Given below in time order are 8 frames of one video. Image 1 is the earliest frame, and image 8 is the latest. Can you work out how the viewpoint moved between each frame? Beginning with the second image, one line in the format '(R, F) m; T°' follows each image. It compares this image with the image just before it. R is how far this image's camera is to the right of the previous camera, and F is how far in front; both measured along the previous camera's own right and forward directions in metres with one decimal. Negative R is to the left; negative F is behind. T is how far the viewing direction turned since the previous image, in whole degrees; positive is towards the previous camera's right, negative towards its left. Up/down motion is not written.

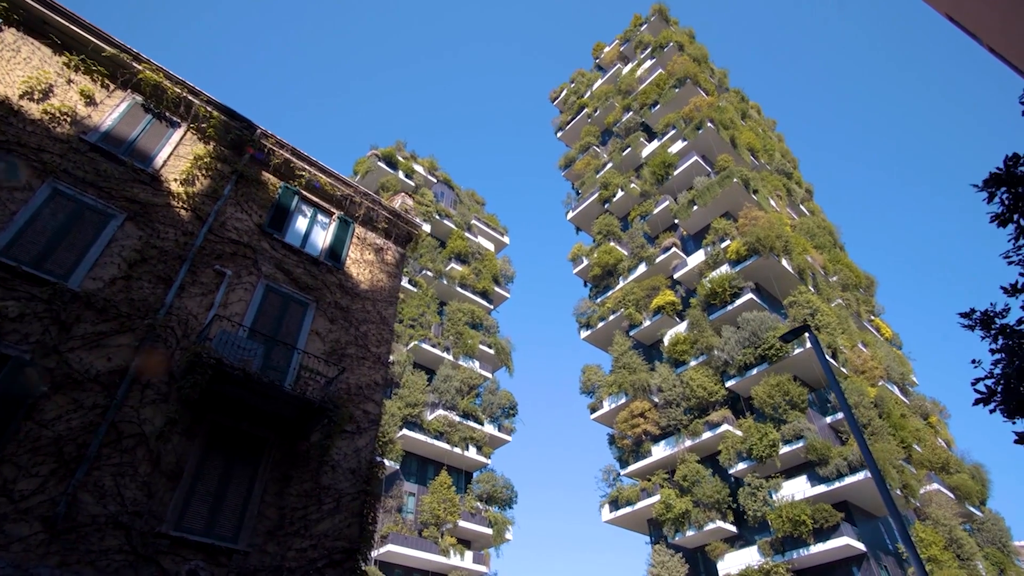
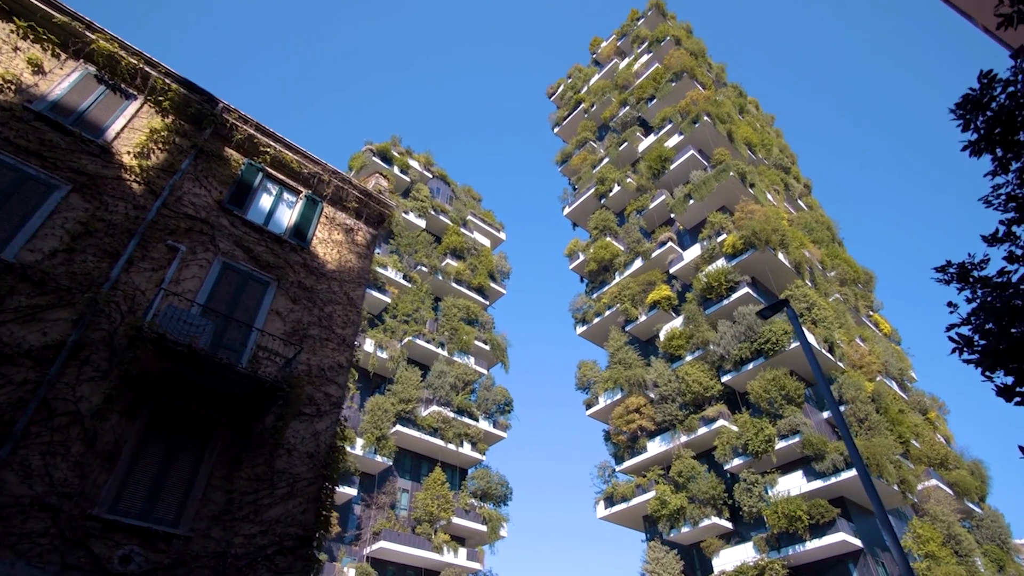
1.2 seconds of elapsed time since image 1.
(+0.3, +0.2) m; 0°
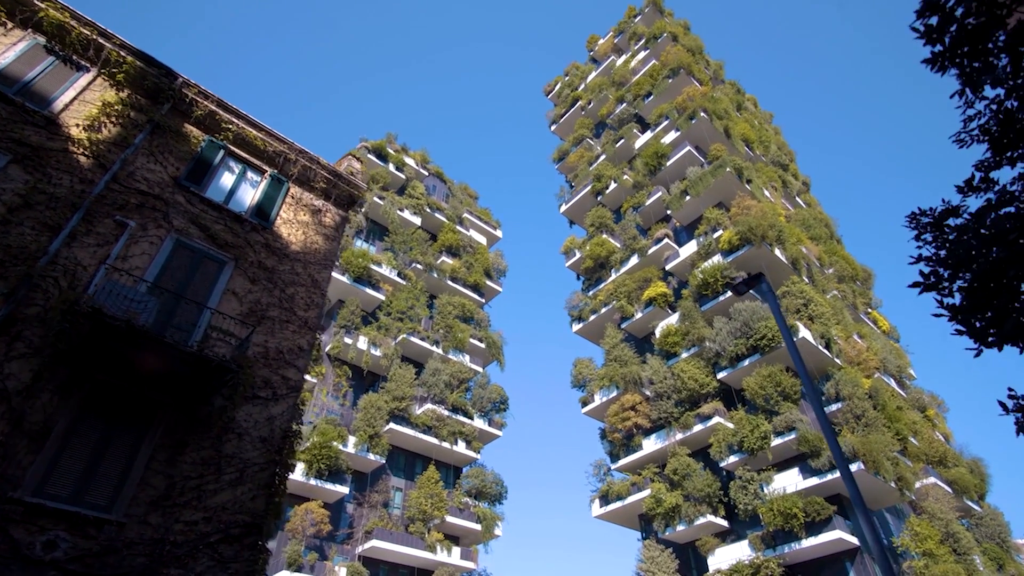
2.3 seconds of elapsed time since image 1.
(+0.3, +0.2) m; 0°
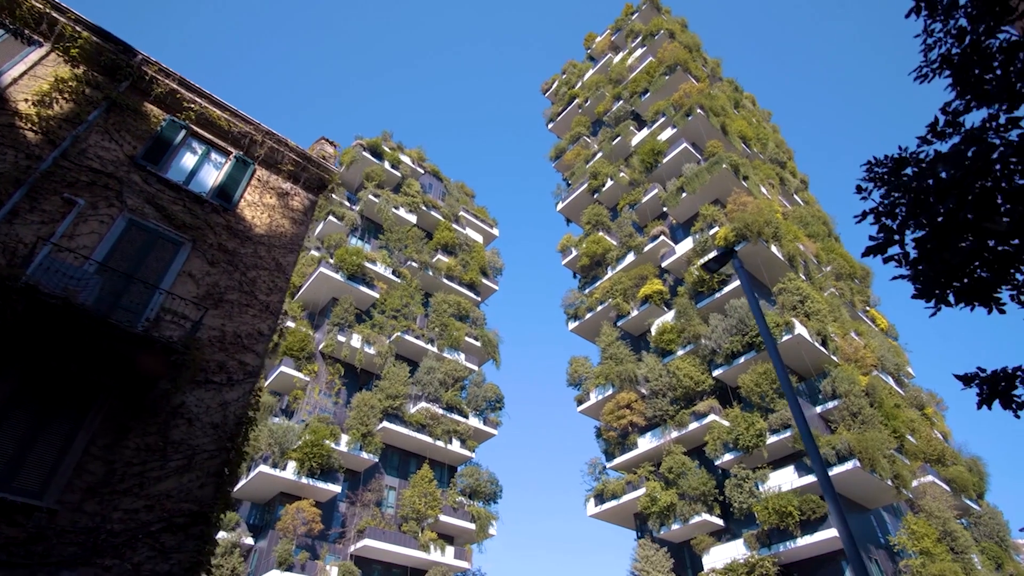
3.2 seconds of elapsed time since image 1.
(+0.3, +0.2) m; 0°
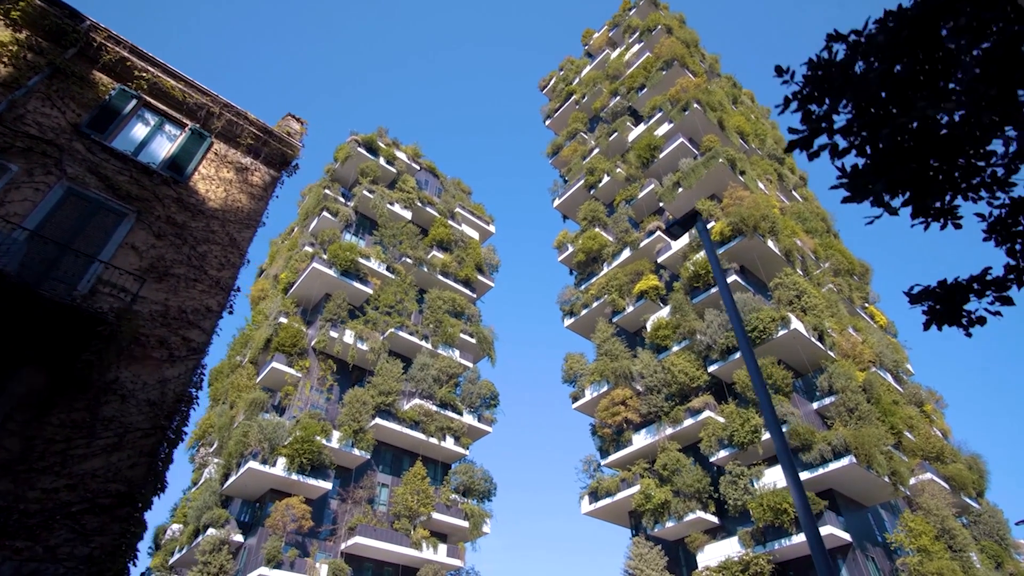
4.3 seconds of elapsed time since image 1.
(+0.3, +0.3) m; 0°
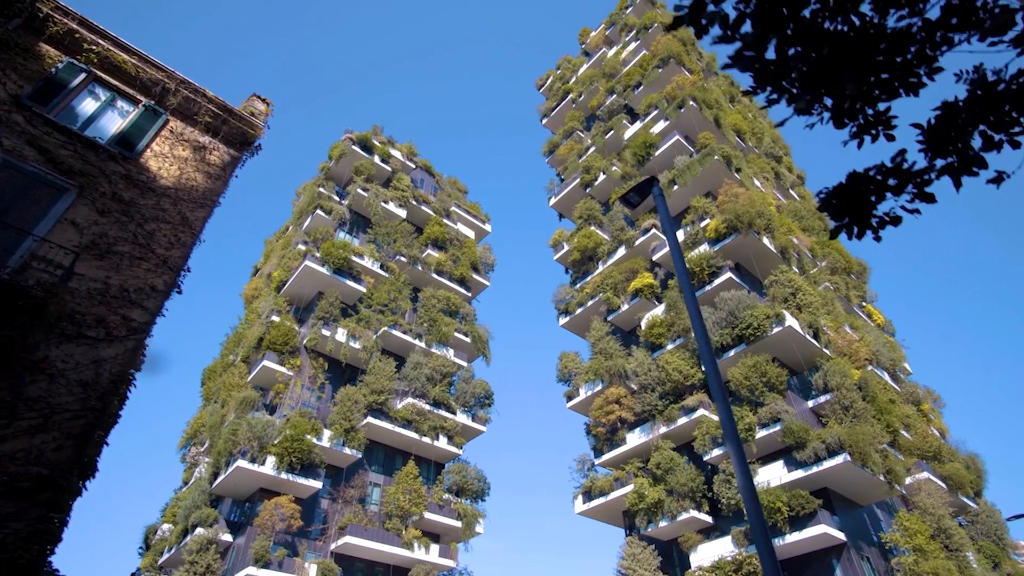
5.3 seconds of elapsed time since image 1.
(+0.3, +0.2) m; 0°
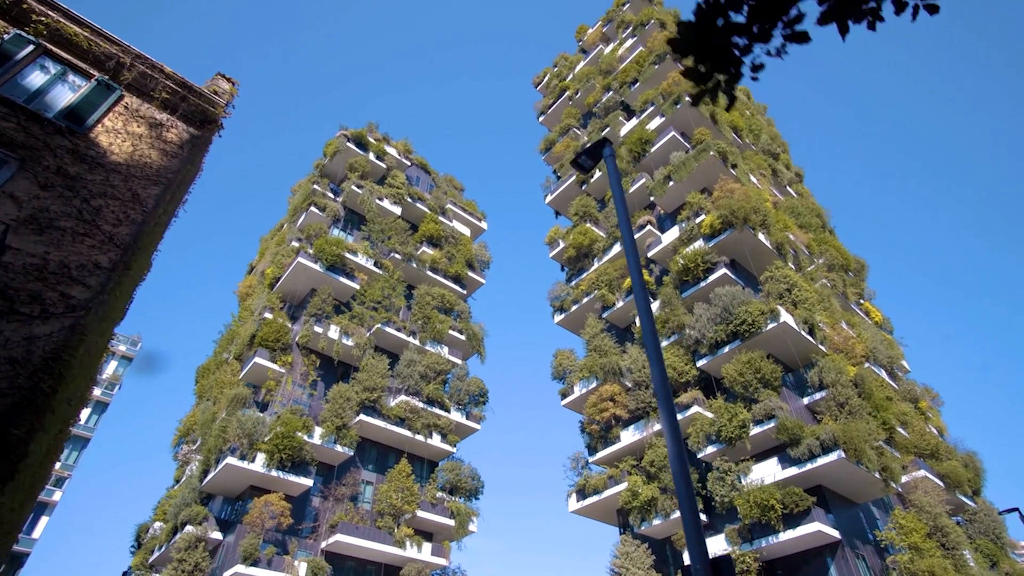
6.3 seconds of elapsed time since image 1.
(+0.3, +0.2) m; 0°
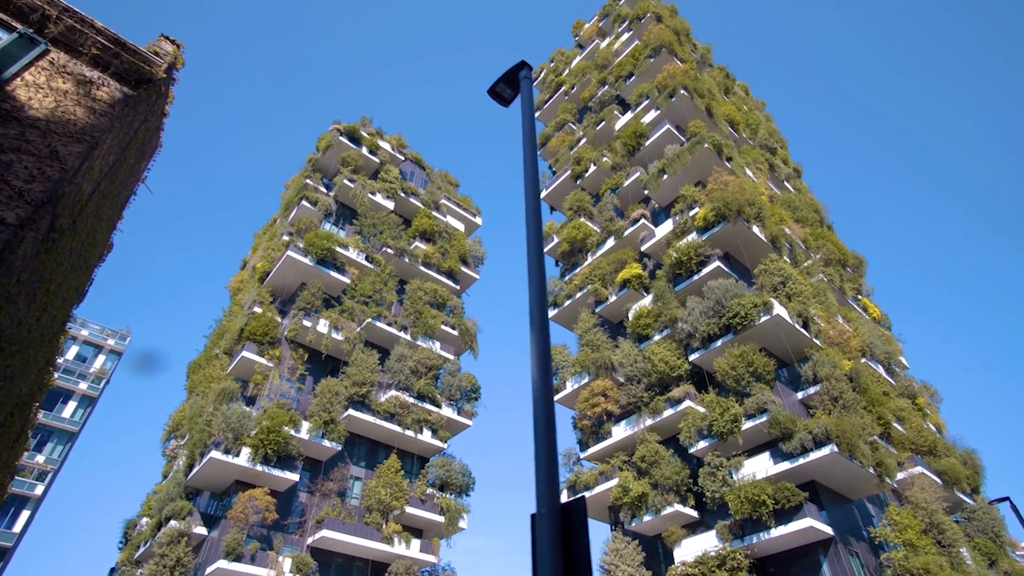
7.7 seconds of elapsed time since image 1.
(+0.5, +0.3) m; 0°
